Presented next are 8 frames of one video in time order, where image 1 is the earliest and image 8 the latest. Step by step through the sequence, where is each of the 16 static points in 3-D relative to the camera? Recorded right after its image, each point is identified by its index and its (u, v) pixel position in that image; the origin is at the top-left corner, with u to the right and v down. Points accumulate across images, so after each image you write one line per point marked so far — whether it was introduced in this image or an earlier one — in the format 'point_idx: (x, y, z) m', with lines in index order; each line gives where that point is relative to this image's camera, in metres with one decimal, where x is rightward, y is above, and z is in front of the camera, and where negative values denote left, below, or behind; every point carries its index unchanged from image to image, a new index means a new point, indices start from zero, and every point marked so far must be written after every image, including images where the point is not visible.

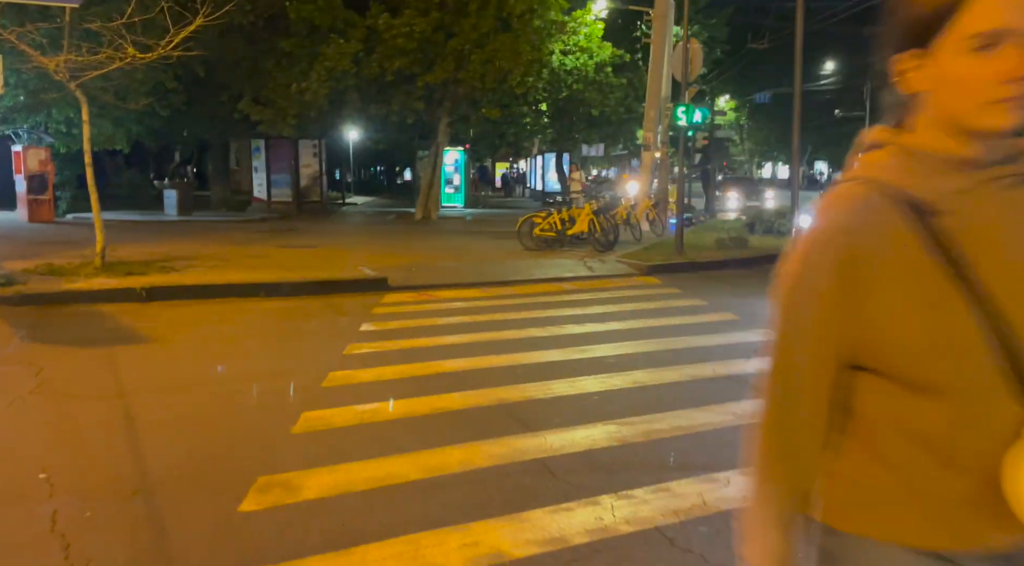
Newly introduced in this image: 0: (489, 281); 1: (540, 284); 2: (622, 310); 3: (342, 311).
0: (-0.4, 0.0, +12.4) m
1: (+0.5, 0.0, +12.5) m
2: (+1.5, -0.4, +10.3) m
3: (-2.2, -0.4, +10.0) m
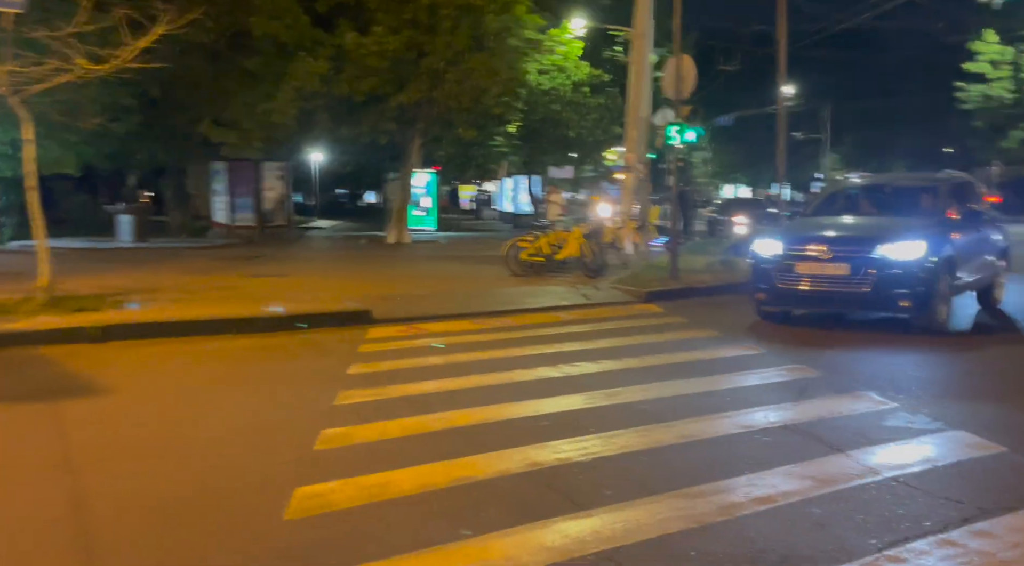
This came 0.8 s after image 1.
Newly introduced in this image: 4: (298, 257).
0: (-0.5, -0.4, +11.5) m
1: (+0.3, -0.5, +11.6) m
2: (+1.5, -0.7, +9.4) m
3: (-2.2, -0.8, +8.9) m
4: (-5.2, +0.6, +19.2) m
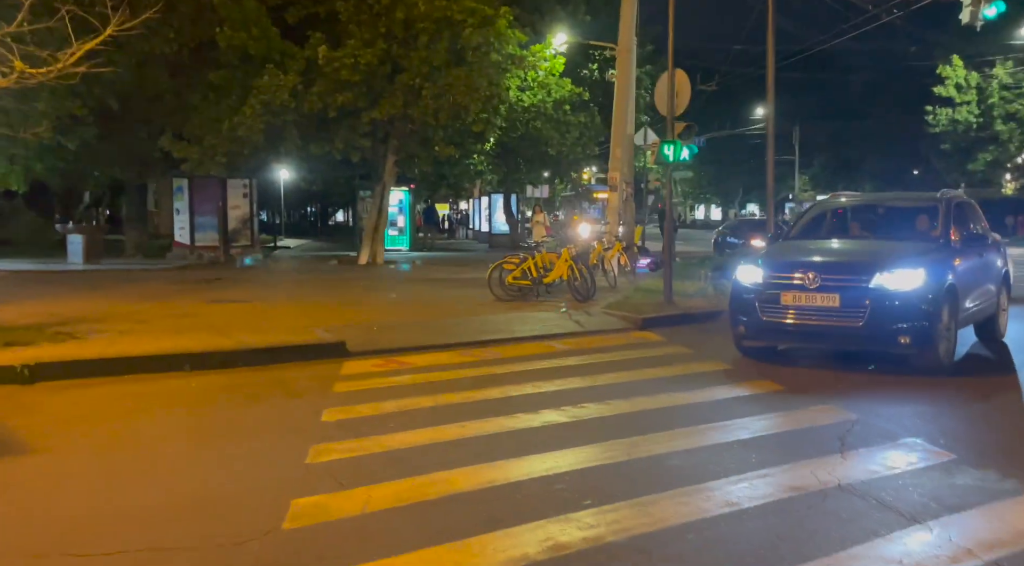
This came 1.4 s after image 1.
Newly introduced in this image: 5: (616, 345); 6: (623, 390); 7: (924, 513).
0: (-0.6, -0.8, +10.5) m
1: (+0.2, -0.8, +10.6) m
2: (+1.4, -1.1, +8.5) m
3: (-2.2, -1.1, +7.9) m
4: (-5.7, +0.1, +18.1) m
5: (+1.4, -0.9, +10.5) m
6: (+1.2, -1.1, +8.1) m
7: (+2.5, -1.4, +4.7) m
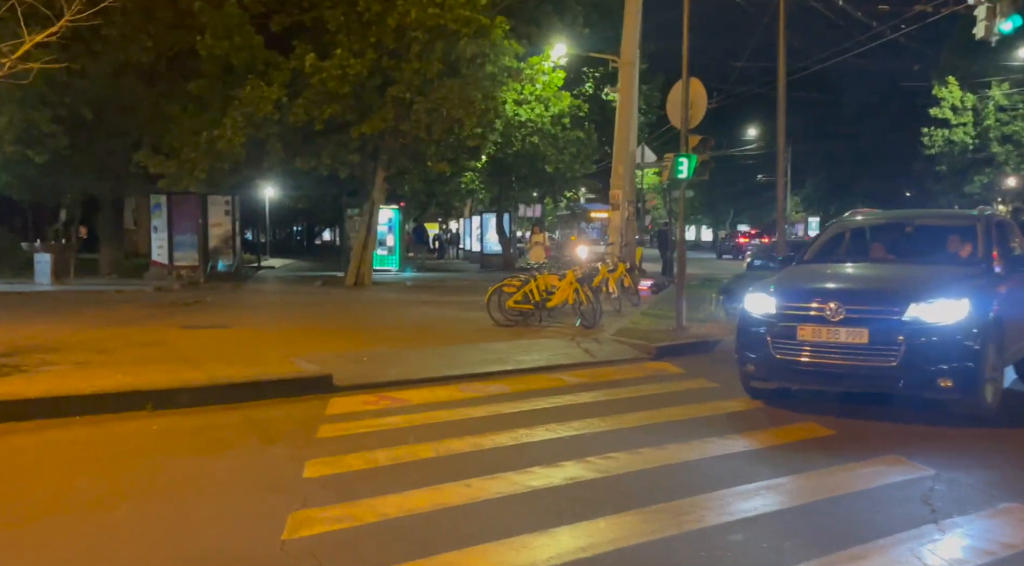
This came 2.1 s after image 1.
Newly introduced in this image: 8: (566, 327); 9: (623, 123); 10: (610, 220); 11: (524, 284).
0: (-0.6, -1.1, +9.4) m
1: (+0.3, -1.2, +9.6) m
2: (+1.5, -1.3, +7.4) m
3: (-2.1, -1.3, +6.8) m
4: (-5.8, -0.4, +17.0) m
5: (+1.5, -1.2, +9.5) m
6: (+1.3, -1.3, +7.0) m
7: (+2.7, -1.6, +3.7) m
8: (+0.9, -0.8, +13.4) m
9: (+2.8, +4.0, +19.3) m
10: (+2.5, +1.6, +19.5) m
11: (+0.2, 0.0, +13.5) m
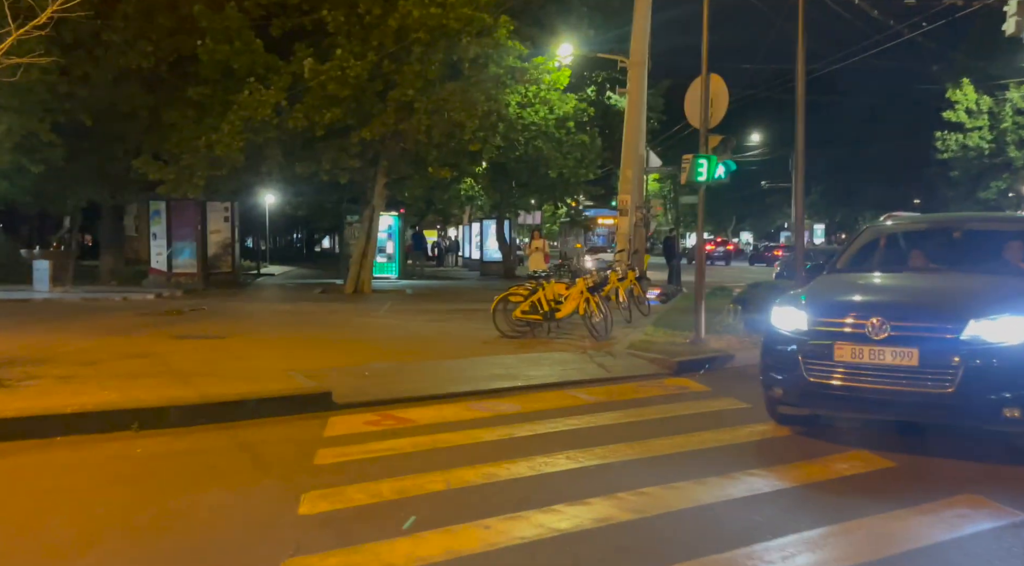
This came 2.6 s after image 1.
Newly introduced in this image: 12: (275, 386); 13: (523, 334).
0: (-0.4, -1.2, +8.8) m
1: (+0.4, -1.3, +8.9) m
2: (+1.6, -1.4, +6.8) m
3: (-2.0, -1.4, +6.1) m
4: (-5.6, -0.6, +16.3) m
5: (+1.6, -1.3, +8.8) m
6: (+1.4, -1.4, +6.4) m
7: (+2.8, -1.6, +3.0) m
8: (+1.1, -0.9, +12.8) m
9: (+2.9, +3.8, +18.7) m
10: (+2.6, +1.4, +18.9) m
11: (+0.4, -0.2, +12.9) m
12: (-2.5, -1.1, +8.1) m
13: (+0.2, -0.9, +12.9) m
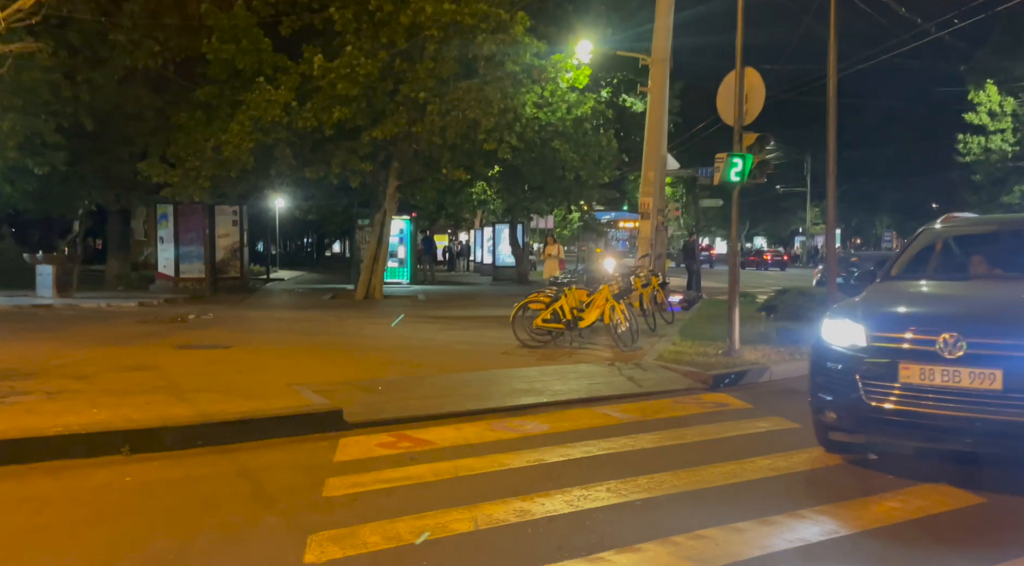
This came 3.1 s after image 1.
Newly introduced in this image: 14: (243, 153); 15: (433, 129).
0: (-0.2, -1.3, +8.1) m
1: (+0.7, -1.4, +8.2) m
2: (+1.9, -1.5, +6.1) m
3: (-1.7, -1.5, +5.5) m
4: (-5.3, -0.7, +15.7) m
5: (+1.9, -1.4, +8.1) m
6: (+1.6, -1.5, +5.7) m
7: (+3.0, -1.7, +2.3) m
8: (+1.4, -1.0, +12.1) m
9: (+3.3, +3.6, +18.0) m
10: (+3.0, +1.2, +18.2) m
11: (+0.7, -0.3, +12.2) m
12: (-2.2, -1.2, +7.4) m
13: (+0.5, -1.0, +12.3) m
14: (-6.7, +3.2, +19.4) m
15: (-2.0, +3.8, +19.6) m
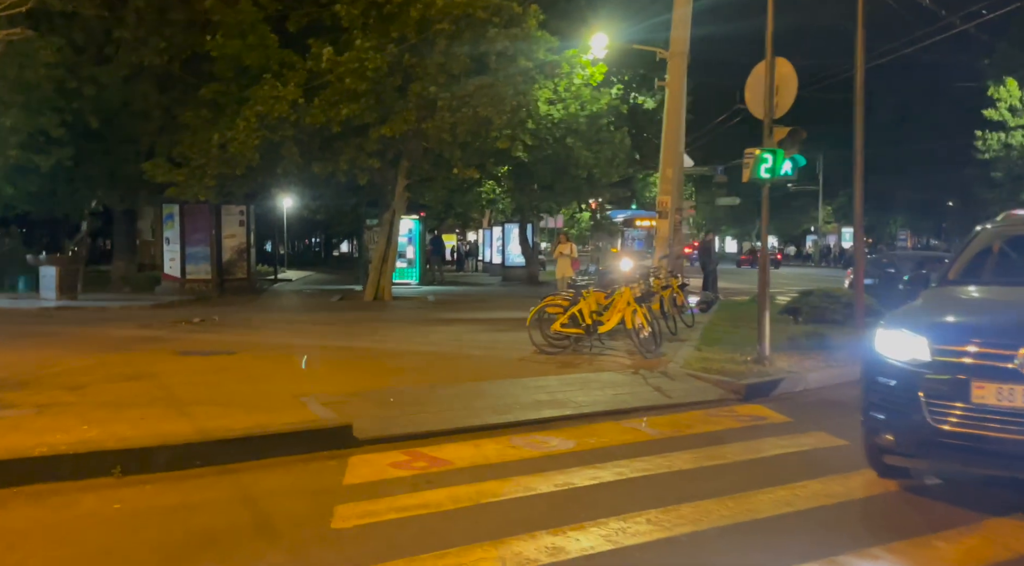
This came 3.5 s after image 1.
0: (0.0, -1.3, +7.5) m
1: (+0.9, -1.4, +7.7) m
2: (+2.1, -1.5, +5.5) m
3: (-1.6, -1.5, +4.9) m
4: (-5.0, -0.8, +15.2) m
5: (+2.1, -1.4, +7.5) m
6: (+1.8, -1.5, +5.1) m
7: (+3.1, -1.7, +1.7) m
8: (+1.6, -1.1, +11.5) m
9: (+3.6, +3.6, +17.4) m
10: (+3.3, +1.2, +17.6) m
11: (+0.9, -0.3, +11.6) m
12: (-2.0, -1.2, +6.9) m
13: (+0.8, -1.0, +11.7) m
14: (-6.4, +3.2, +19.0) m
15: (-1.6, +3.8, +19.1) m
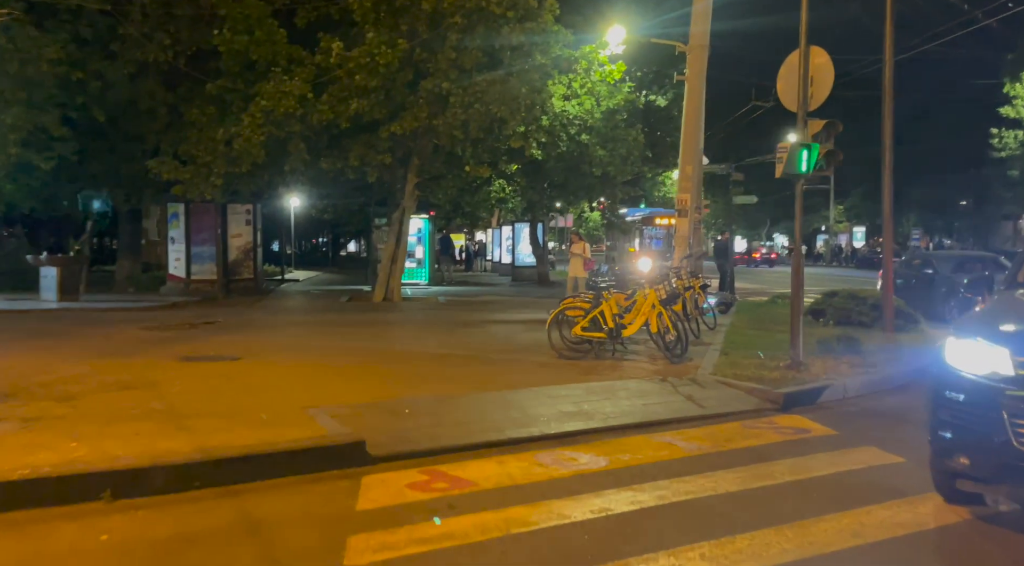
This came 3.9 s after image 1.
0: (+0.3, -1.4, +7.0) m
1: (+1.1, -1.4, +7.1) m
2: (+2.3, -1.5, +4.9) m
3: (-1.4, -1.6, +4.4) m
4: (-4.7, -0.8, +14.7) m
5: (+2.3, -1.4, +7.0) m
6: (+2.0, -1.6, +4.5) m
7: (+3.3, -1.7, +1.1) m
8: (+1.9, -1.1, +10.9) m
9: (+3.9, +3.6, +16.8) m
10: (+3.6, +1.2, +17.0) m
11: (+1.2, -0.3, +11.0) m
12: (-1.8, -1.2, +6.4) m
13: (+1.0, -1.0, +11.1) m
14: (-6.1, +3.2, +18.4) m
15: (-1.3, +3.8, +18.6) m
